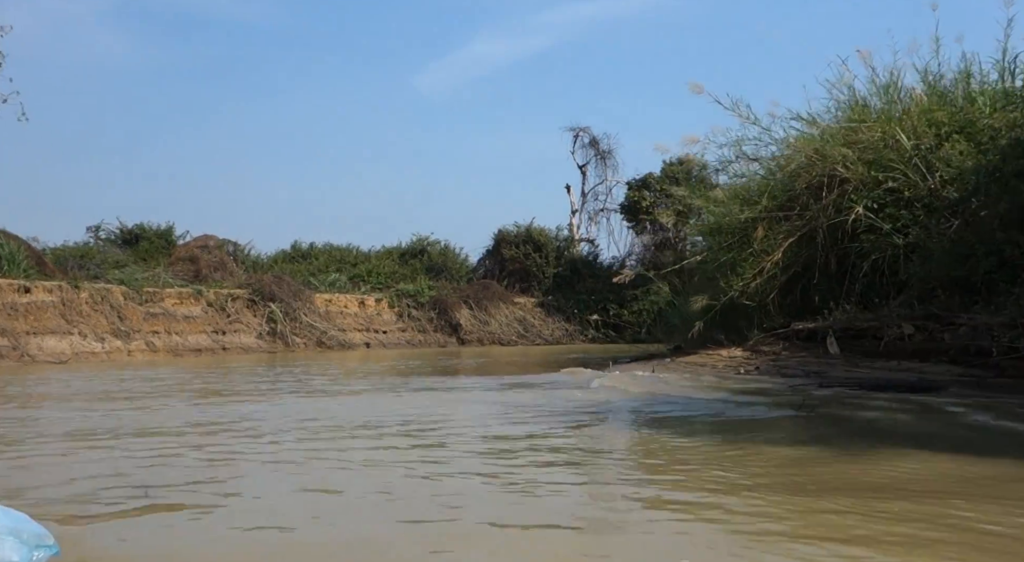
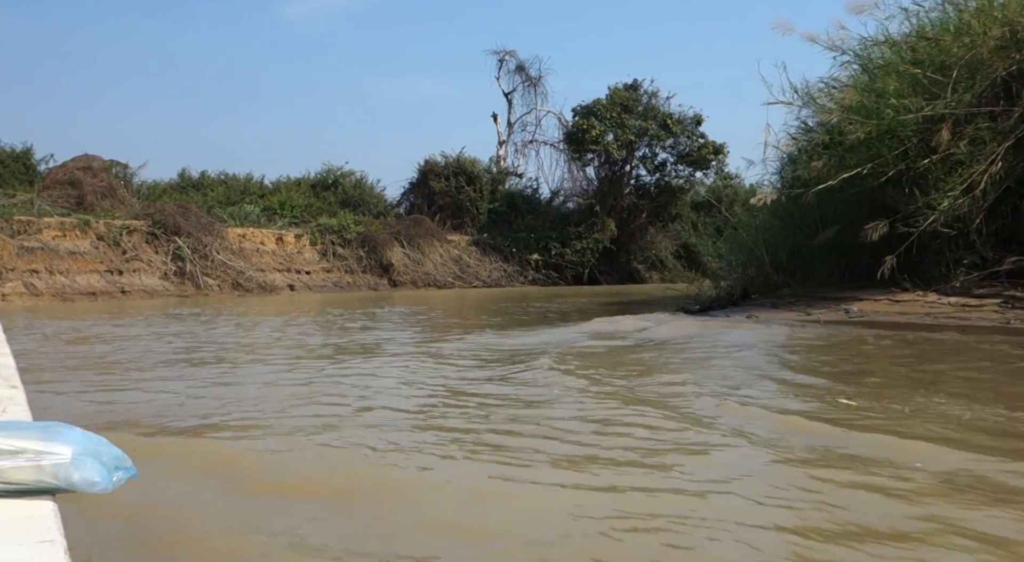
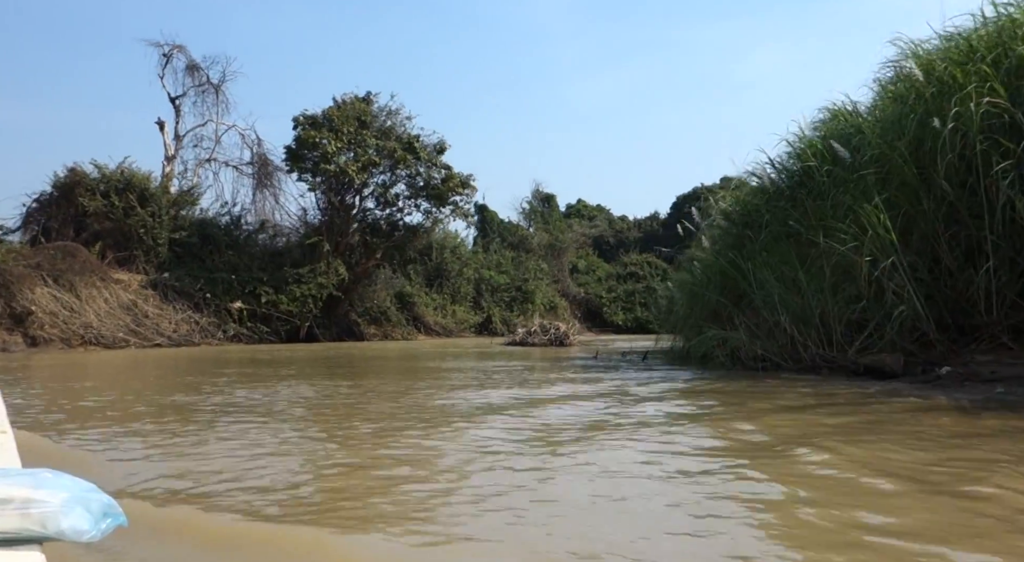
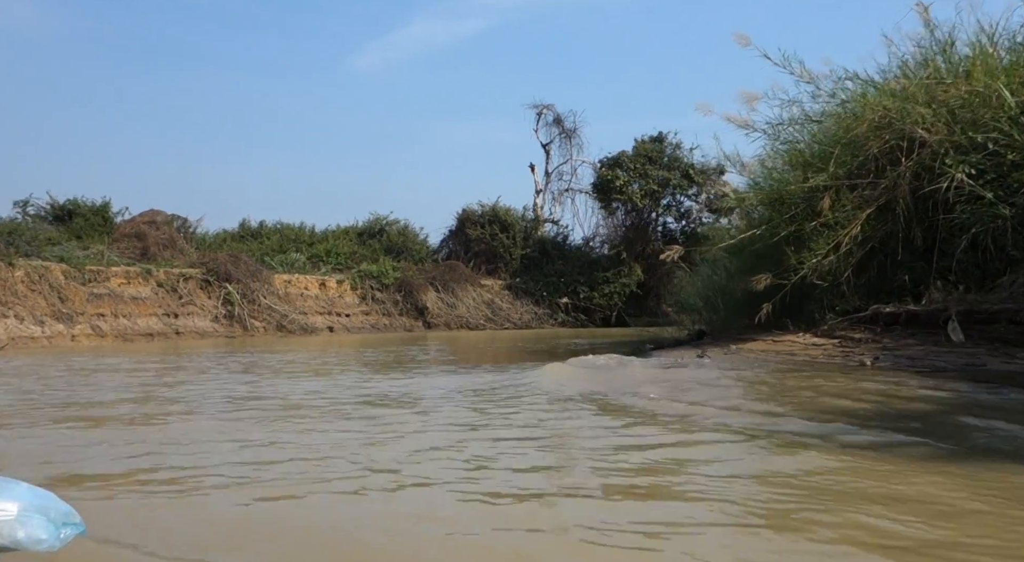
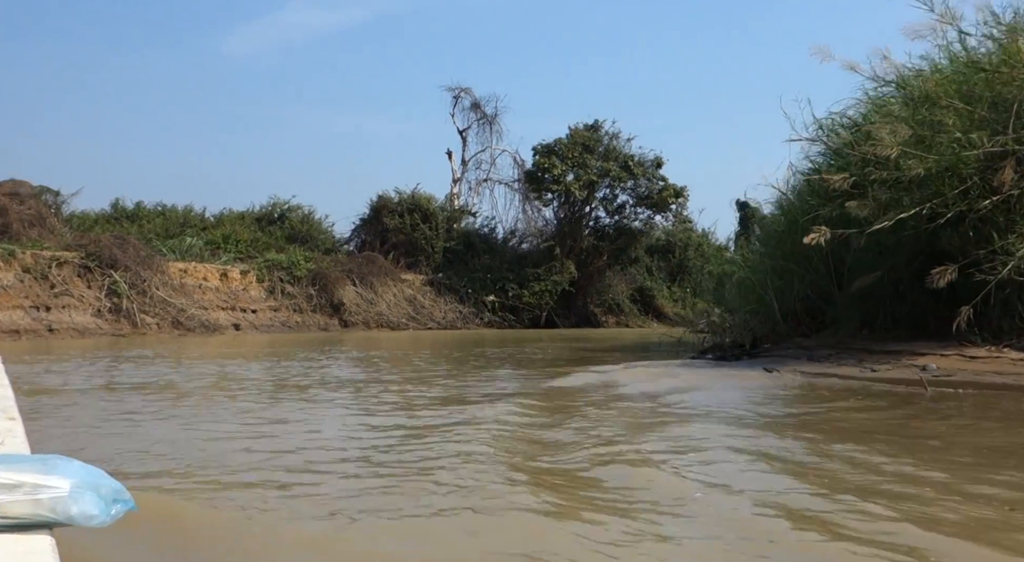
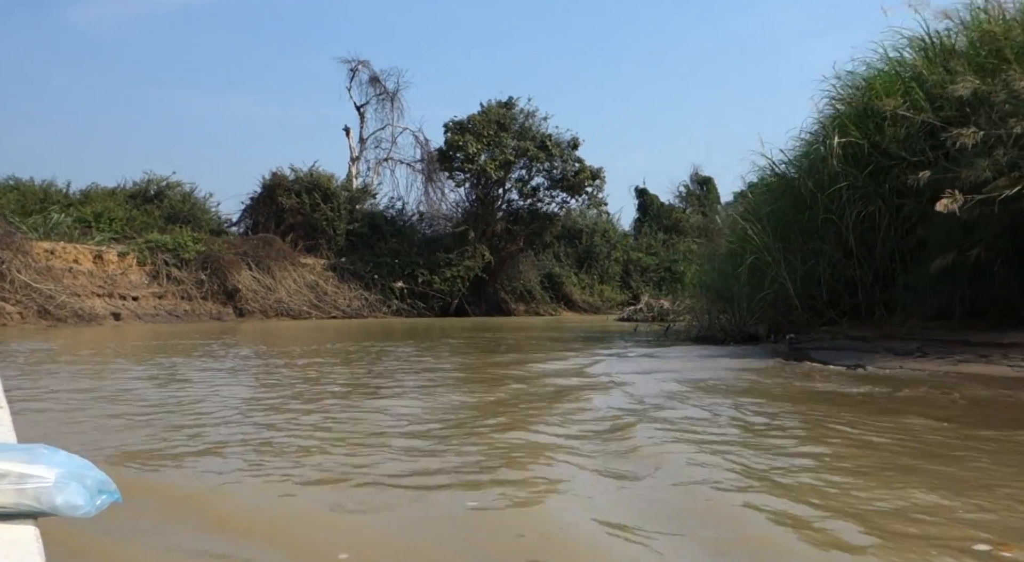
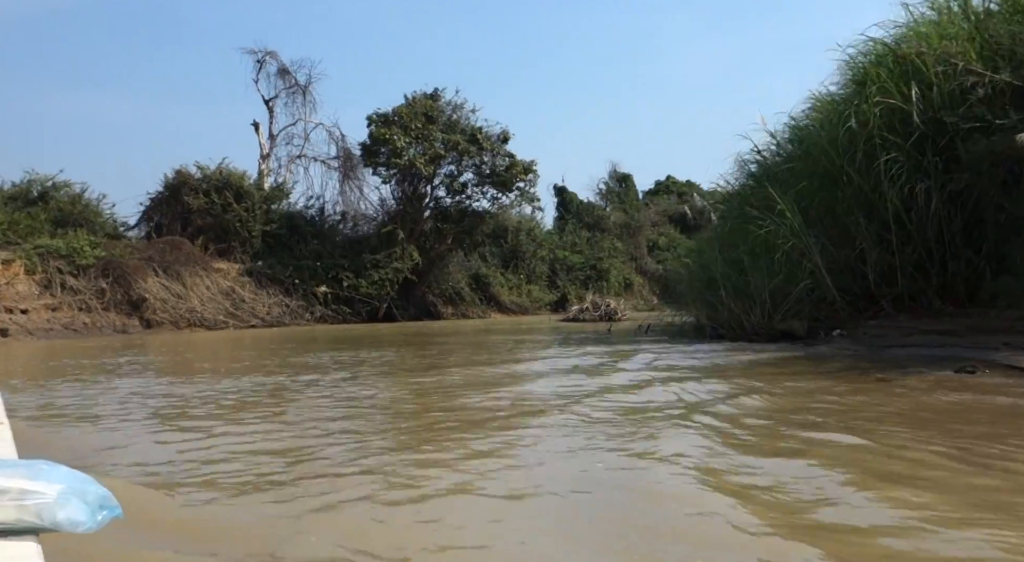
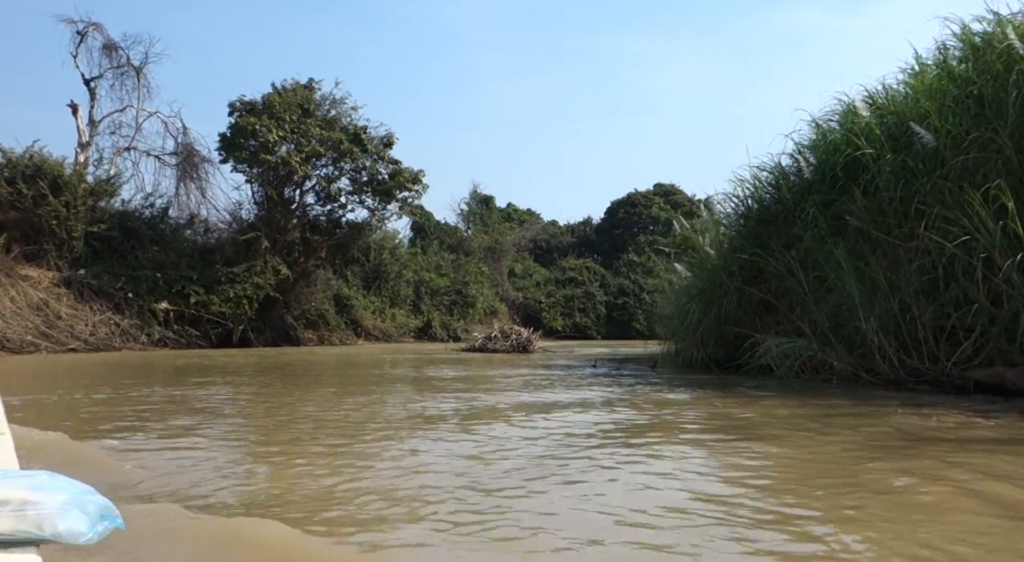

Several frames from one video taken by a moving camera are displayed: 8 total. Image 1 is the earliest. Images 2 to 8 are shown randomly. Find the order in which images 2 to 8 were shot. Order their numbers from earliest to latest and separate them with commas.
4, 2, 5, 6, 7, 3, 8
